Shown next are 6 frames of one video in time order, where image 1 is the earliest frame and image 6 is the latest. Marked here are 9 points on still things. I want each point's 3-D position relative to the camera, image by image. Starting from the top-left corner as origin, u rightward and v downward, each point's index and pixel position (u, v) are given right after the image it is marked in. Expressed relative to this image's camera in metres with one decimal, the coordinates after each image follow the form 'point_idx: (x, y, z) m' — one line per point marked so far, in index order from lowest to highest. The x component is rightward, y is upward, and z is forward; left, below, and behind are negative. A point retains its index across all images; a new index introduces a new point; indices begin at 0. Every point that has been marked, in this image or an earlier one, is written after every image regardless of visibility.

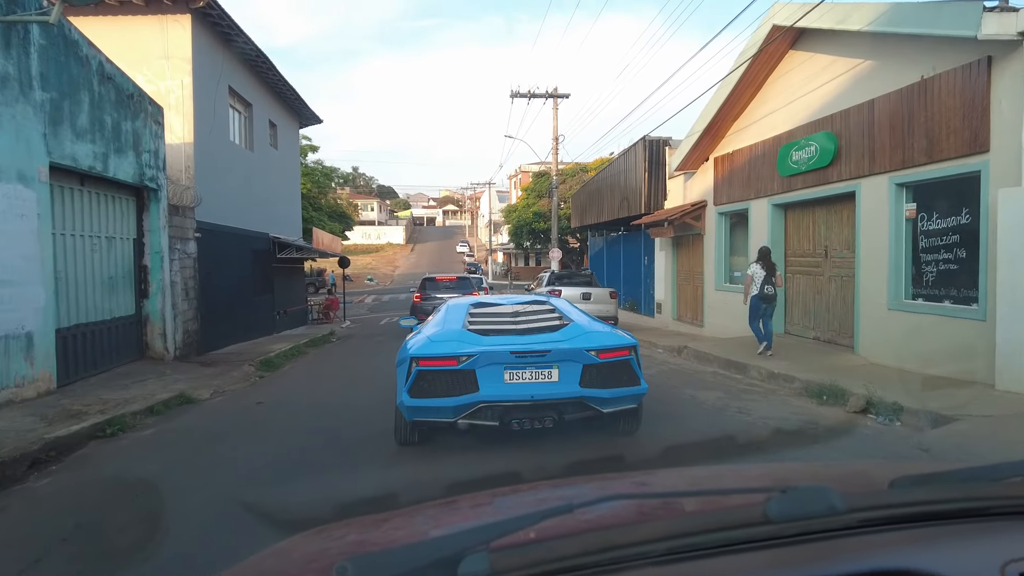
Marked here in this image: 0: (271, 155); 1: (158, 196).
0: (-6.3, +3.5, +17.0) m
1: (-6.0, +1.6, +10.9) m
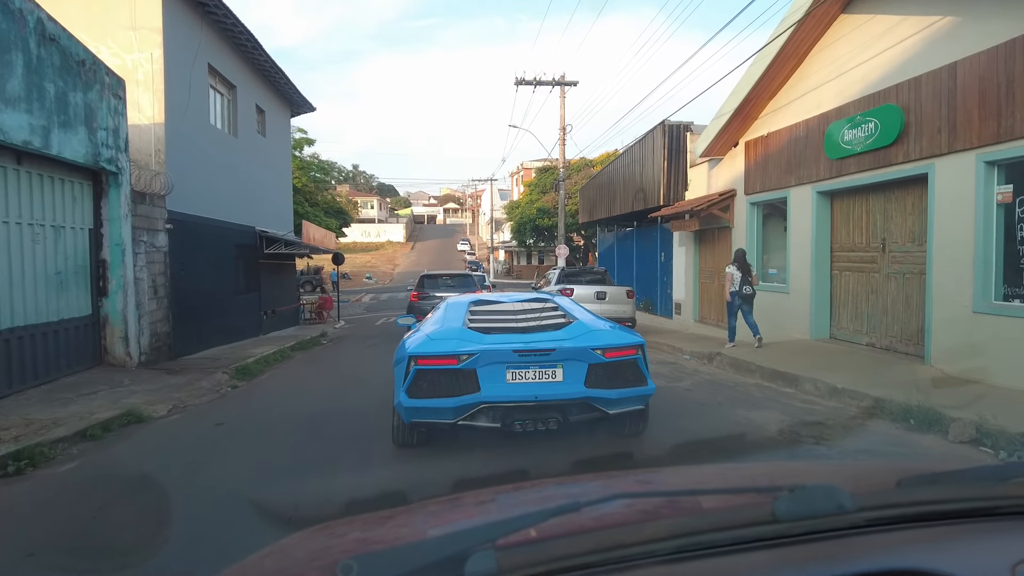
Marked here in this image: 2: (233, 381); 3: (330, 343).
0: (-6.1, +3.5, +15.9) m
1: (-5.8, +1.6, +9.7) m
2: (-4.4, -1.5, +10.1) m
3: (-4.3, -1.3, +15.5) m
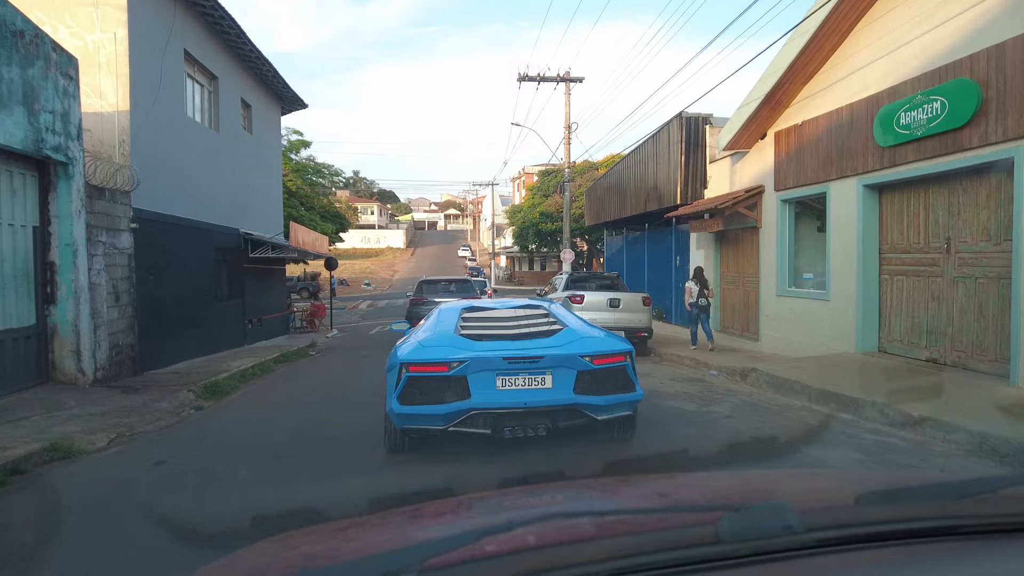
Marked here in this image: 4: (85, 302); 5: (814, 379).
0: (-6.1, +3.4, +14.9) m
1: (-5.8, +1.5, +8.7) m
2: (-4.3, -1.6, +9.1) m
3: (-4.3, -1.4, +14.5) m
4: (-5.7, -0.2, +8.9) m
5: (+4.1, -1.2, +8.9) m
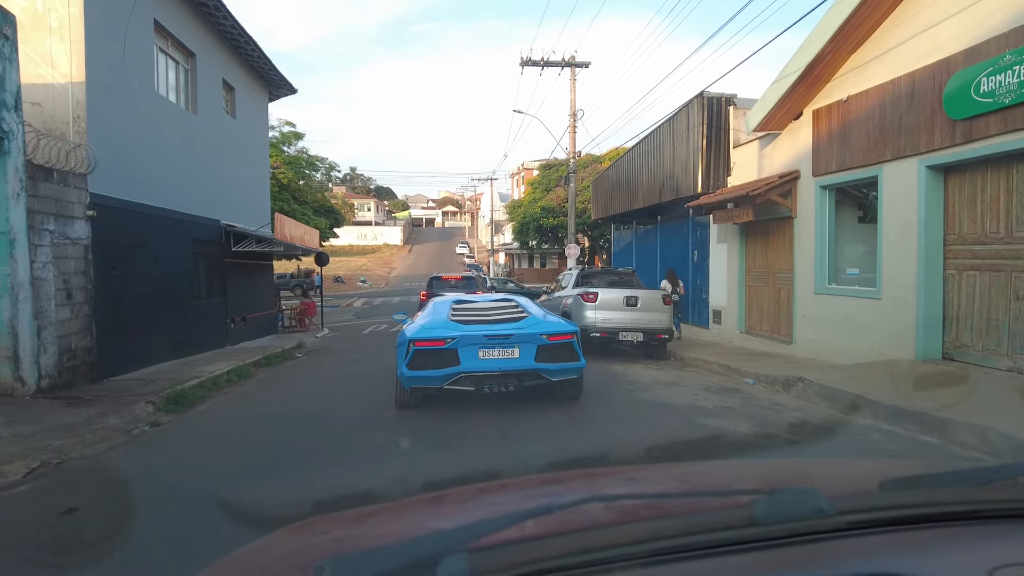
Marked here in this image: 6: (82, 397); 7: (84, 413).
0: (-6.0, +3.4, +13.8) m
1: (-5.7, +1.6, +7.6) m
2: (-4.3, -1.5, +8.0) m
3: (-4.2, -1.4, +13.5) m
4: (-5.6, -0.2, +7.9) m
5: (+4.2, -1.2, +7.9) m
6: (-5.2, -1.3, +8.2) m
7: (-4.7, -1.4, +7.5) m
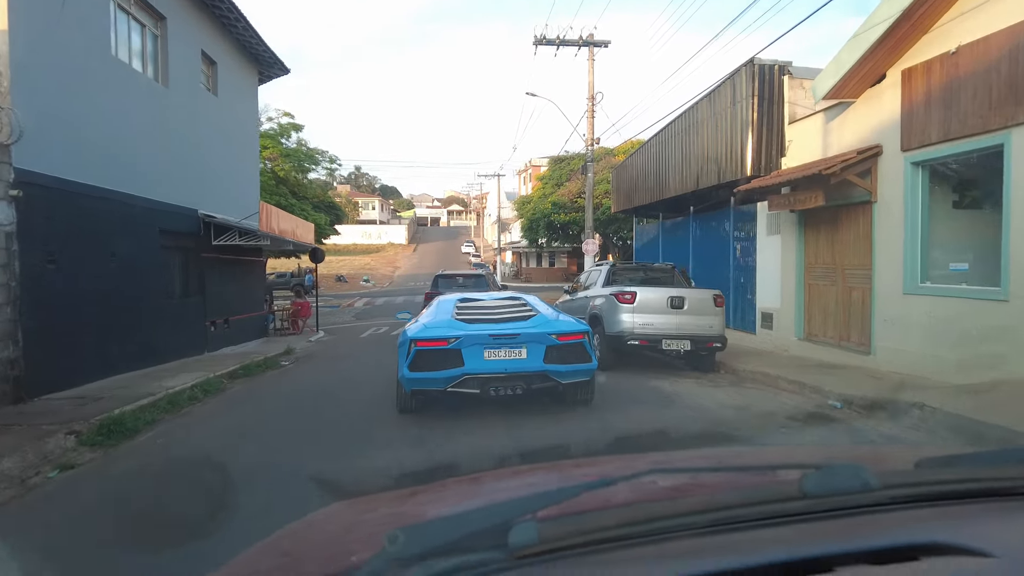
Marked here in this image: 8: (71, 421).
0: (-5.7, +3.5, +12.3) m
1: (-5.5, +1.6, +6.2) m
2: (-4.0, -1.5, +6.5) m
3: (-3.9, -1.3, +12.0) m
4: (-5.4, -0.1, +6.4) m
5: (+4.4, -1.2, +6.3) m
6: (-5.0, -1.3, +6.7) m
7: (-4.5, -1.4, +6.1) m
8: (-4.5, -1.3, +7.2) m
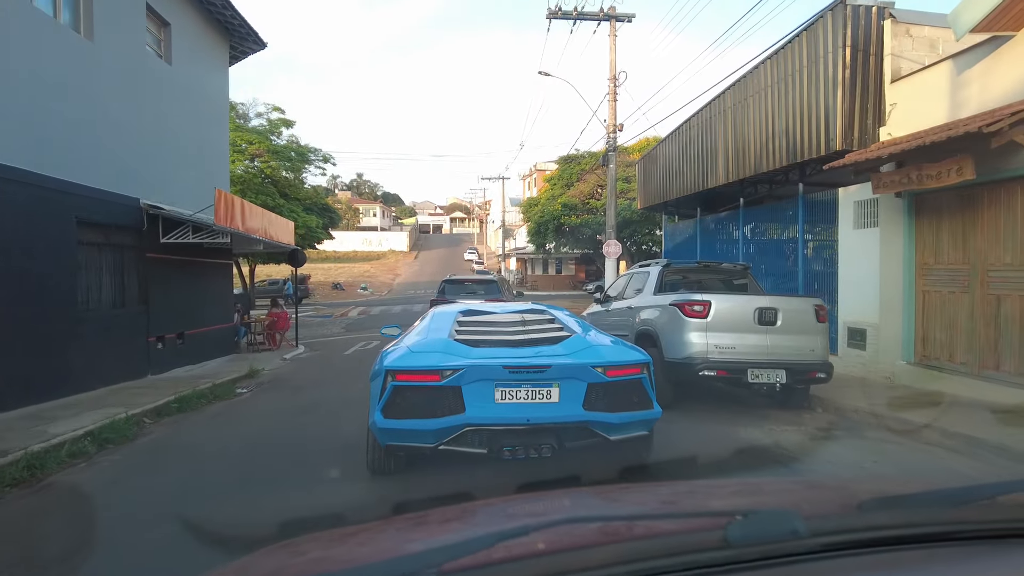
0: (-5.5, +3.3, +10.2) m
1: (-5.3, +1.6, +4.0) m
2: (-3.9, -1.6, +4.4) m
3: (-3.7, -1.5, +9.8) m
4: (-5.2, -0.2, +4.3) m
5: (+4.6, -1.2, +4.1) m
6: (-4.8, -1.3, +4.5) m
7: (-4.3, -1.4, +3.9) m
8: (-4.3, -1.3, +5.0) m
